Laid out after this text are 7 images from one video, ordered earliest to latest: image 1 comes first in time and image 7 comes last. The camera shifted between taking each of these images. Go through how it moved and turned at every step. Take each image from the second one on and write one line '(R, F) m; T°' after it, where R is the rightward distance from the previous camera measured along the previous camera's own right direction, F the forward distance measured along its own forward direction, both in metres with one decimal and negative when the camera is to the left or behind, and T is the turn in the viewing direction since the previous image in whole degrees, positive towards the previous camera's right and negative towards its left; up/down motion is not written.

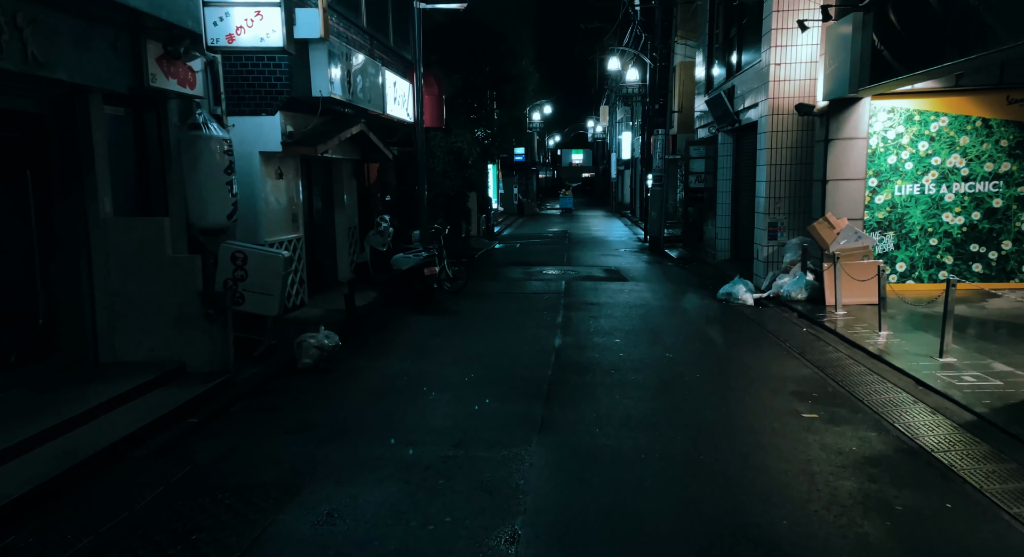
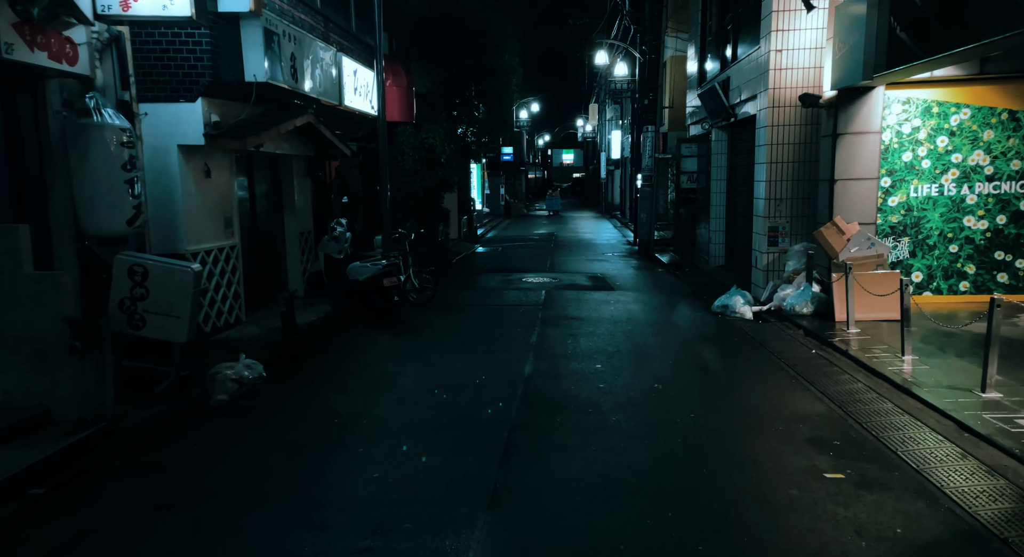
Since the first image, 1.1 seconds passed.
(+0.3, +1.6) m; +1°
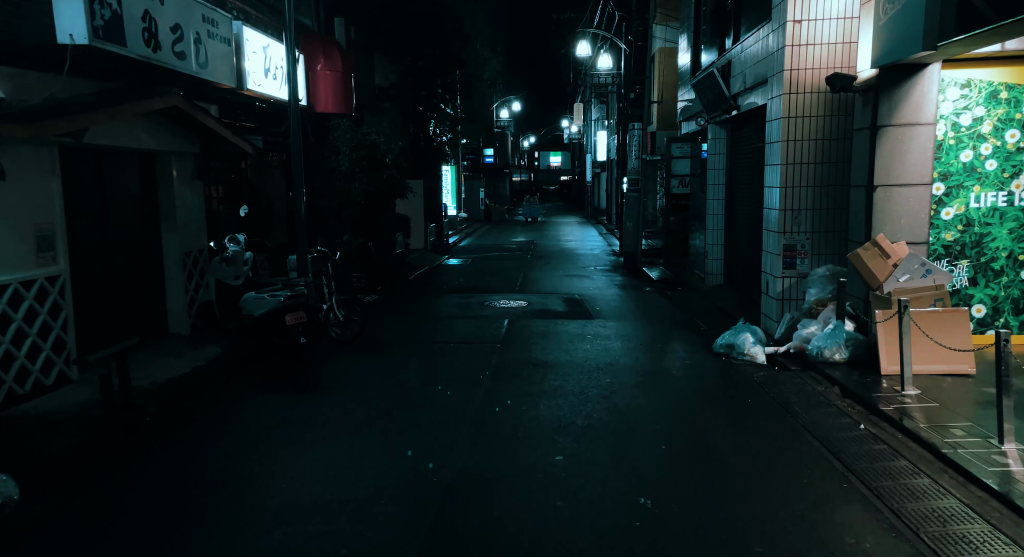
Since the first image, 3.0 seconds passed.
(+0.5, +3.0) m; +1°
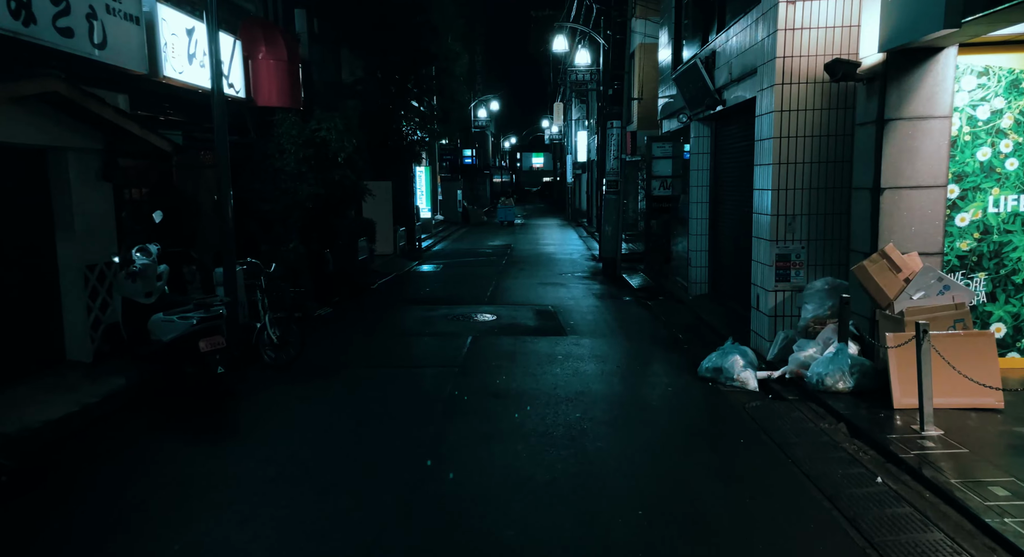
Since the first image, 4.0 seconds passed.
(+0.3, +1.4) m; +1°
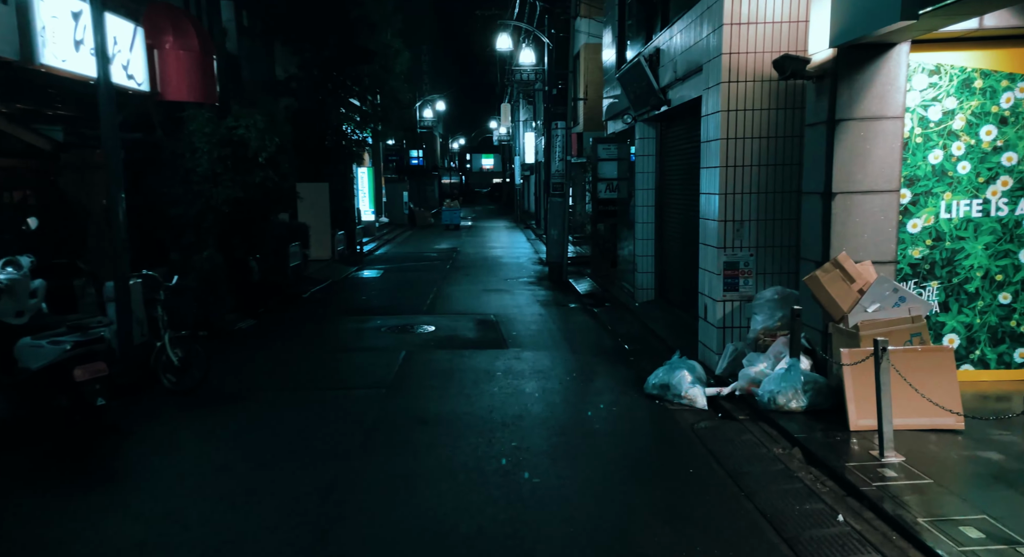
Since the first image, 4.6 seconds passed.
(+0.2, +0.7) m; +3°
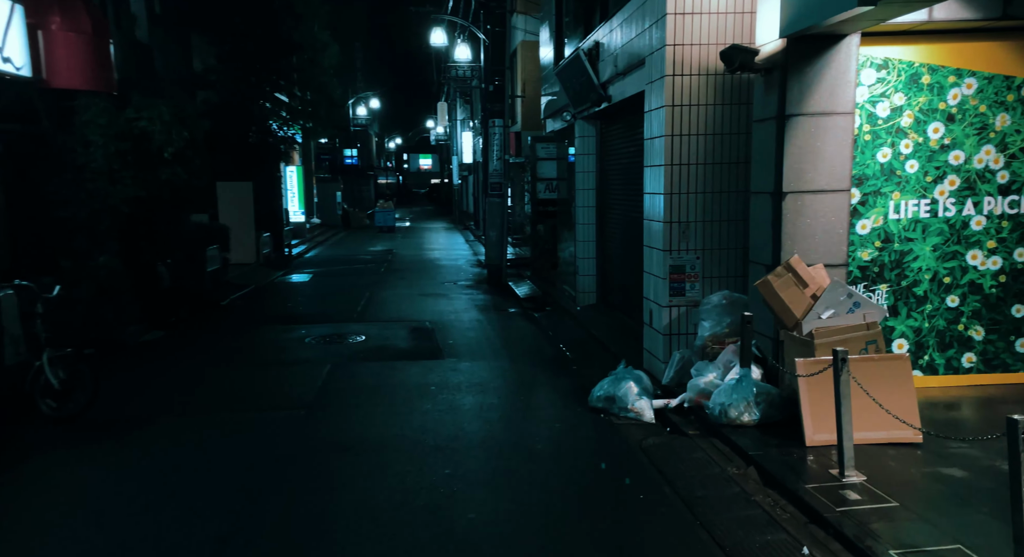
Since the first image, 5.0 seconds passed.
(+0.1, +0.6) m; +4°
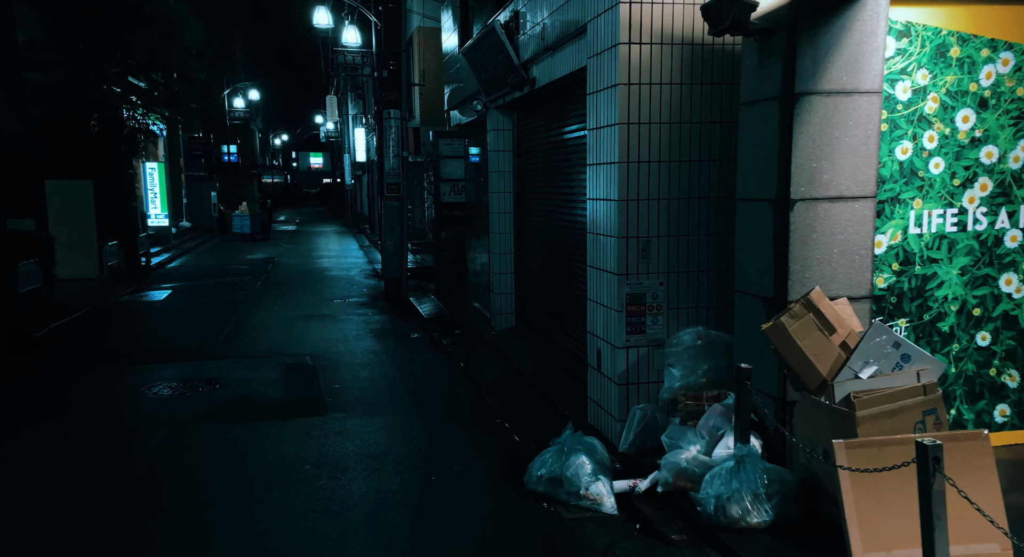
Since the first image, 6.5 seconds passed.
(-0.1, +2.4) m; +7°
